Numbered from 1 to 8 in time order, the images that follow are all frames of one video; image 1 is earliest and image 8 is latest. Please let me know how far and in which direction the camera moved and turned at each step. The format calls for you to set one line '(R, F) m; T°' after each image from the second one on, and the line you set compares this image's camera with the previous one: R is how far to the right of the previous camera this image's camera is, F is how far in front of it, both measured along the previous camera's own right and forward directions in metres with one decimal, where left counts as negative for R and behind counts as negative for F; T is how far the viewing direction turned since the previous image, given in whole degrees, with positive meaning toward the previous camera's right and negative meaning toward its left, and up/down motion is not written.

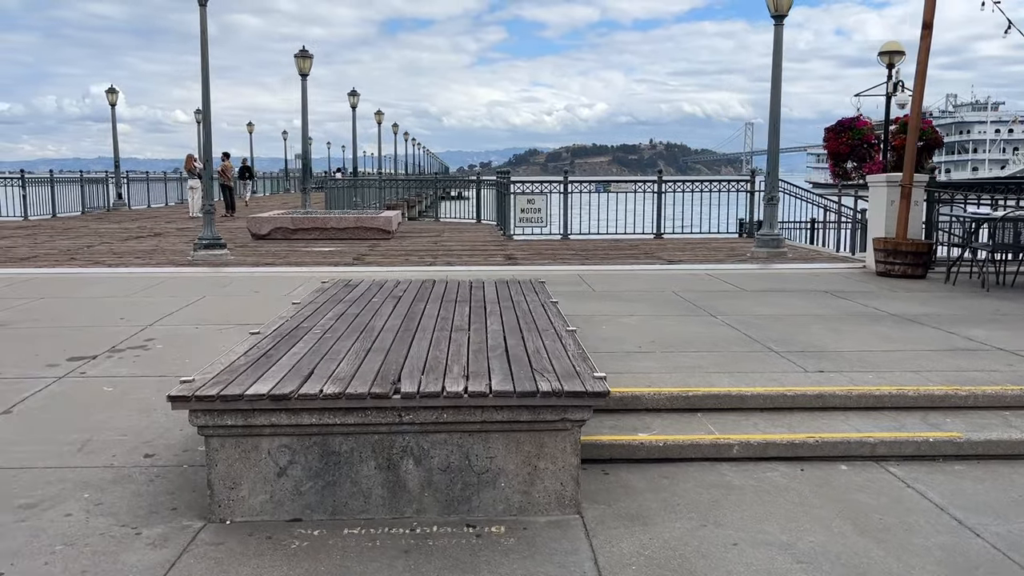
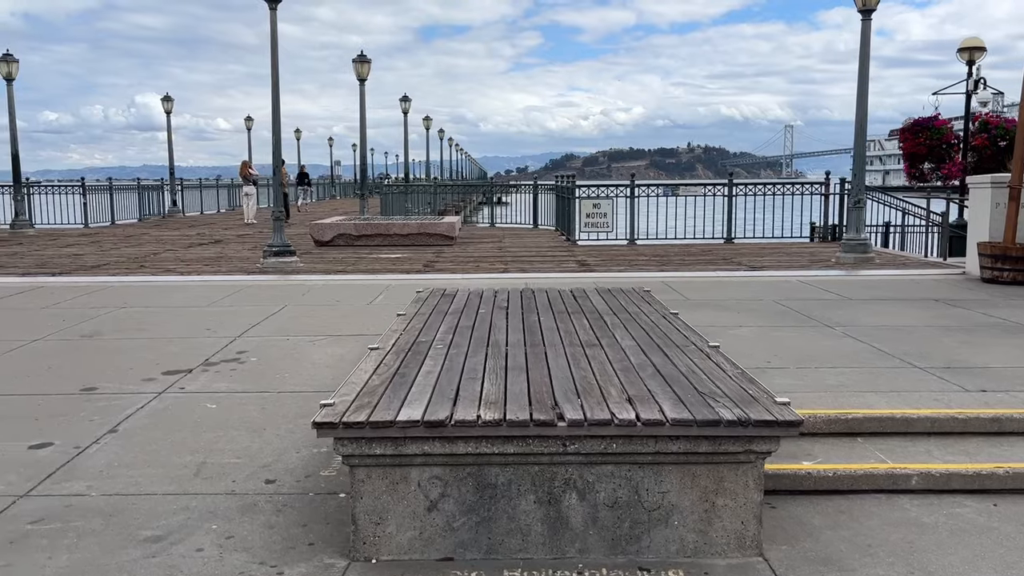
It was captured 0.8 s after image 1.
(-0.5, +0.3) m; -3°
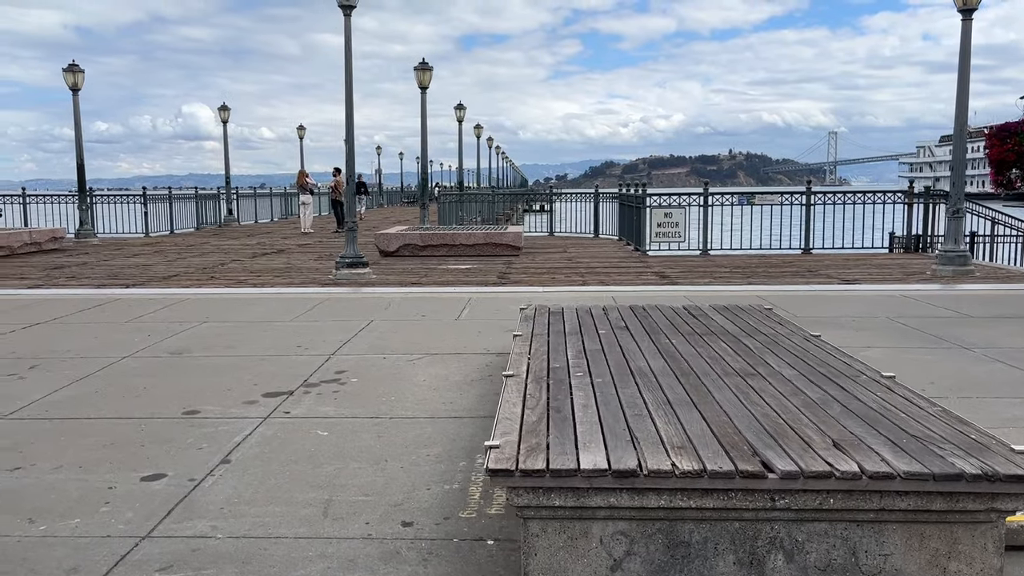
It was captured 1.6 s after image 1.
(-0.5, +0.4) m; -3°
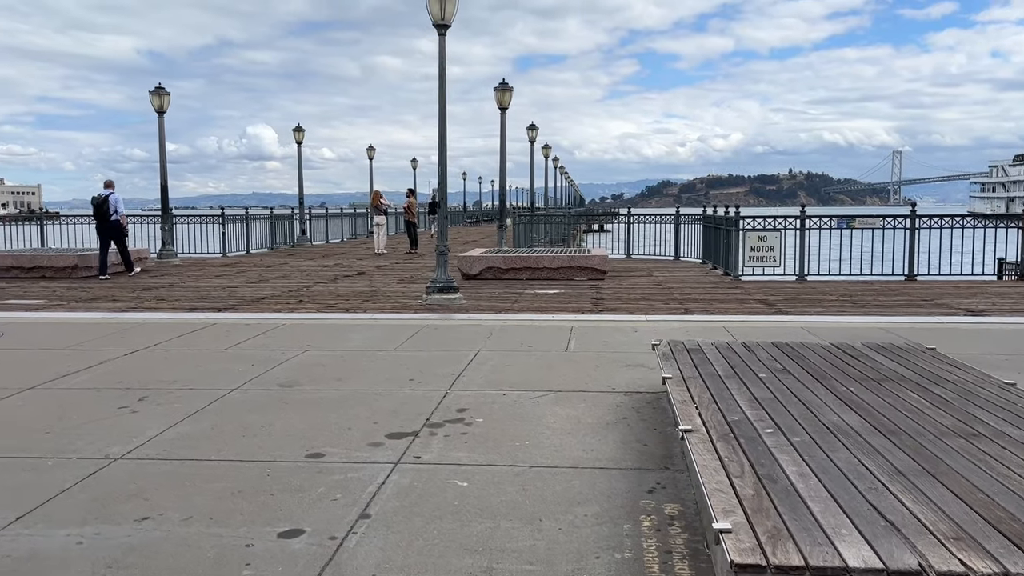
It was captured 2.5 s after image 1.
(-0.6, +0.4) m; -4°
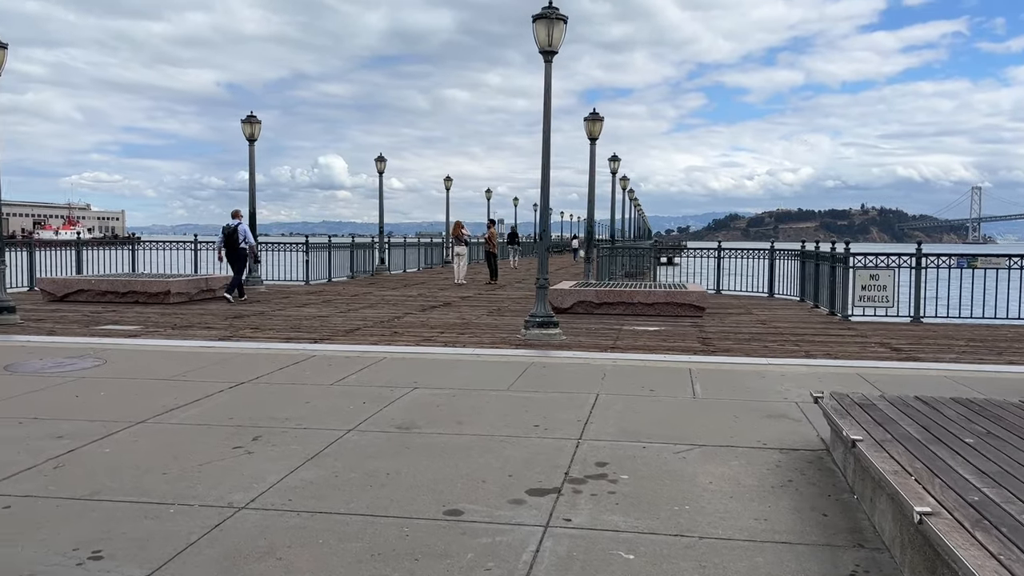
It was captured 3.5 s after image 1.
(-0.5, +0.5) m; -4°
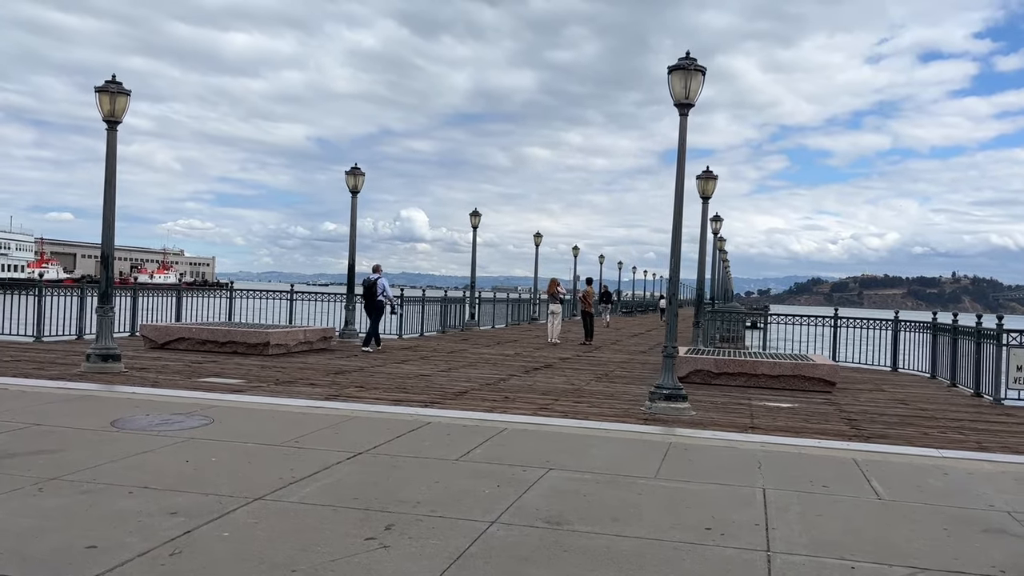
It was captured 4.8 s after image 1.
(-0.6, +0.7) m; -5°
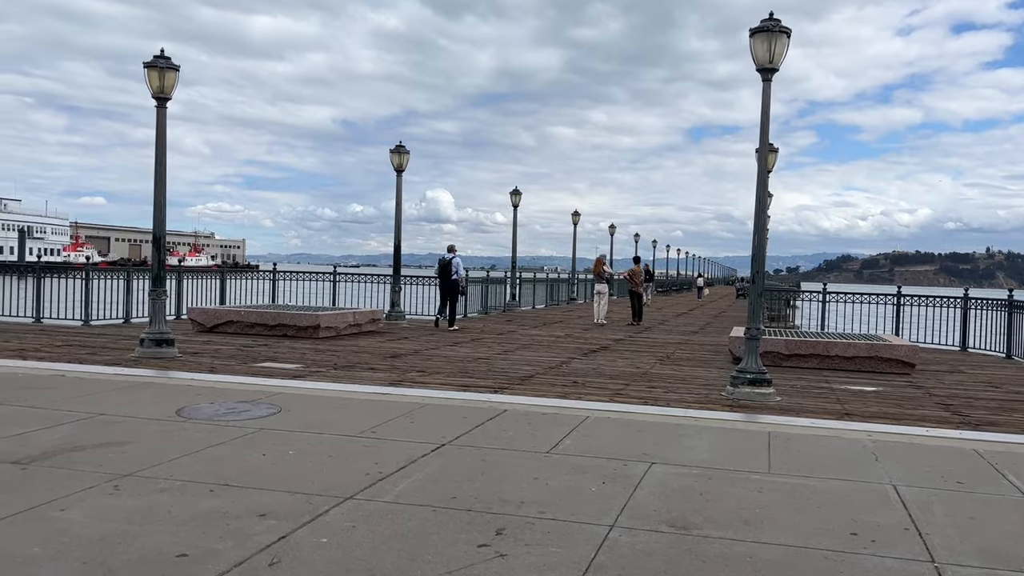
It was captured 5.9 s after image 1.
(-0.5, +0.5) m; -2°
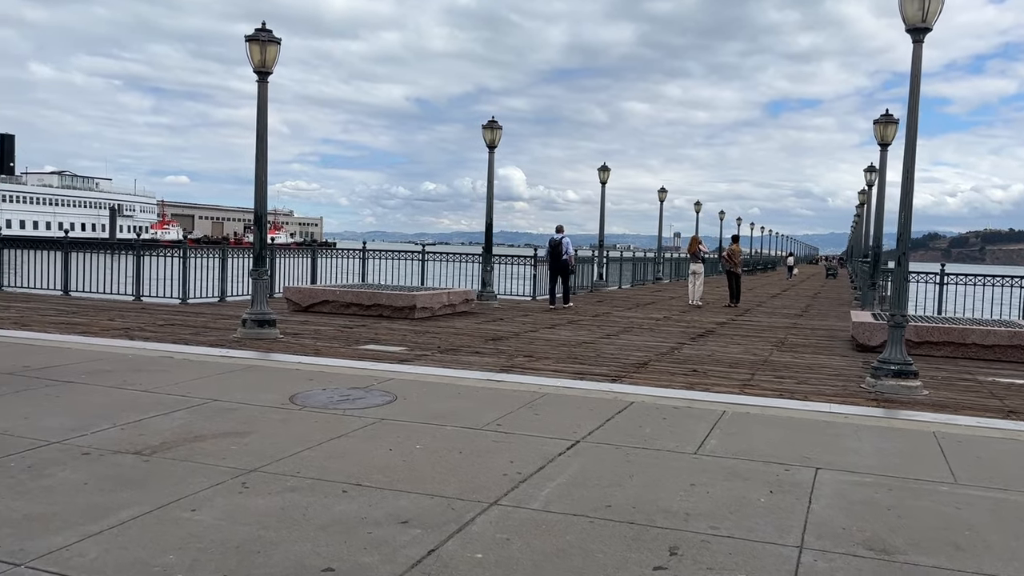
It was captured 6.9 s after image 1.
(-0.5, +0.6) m; -5°
